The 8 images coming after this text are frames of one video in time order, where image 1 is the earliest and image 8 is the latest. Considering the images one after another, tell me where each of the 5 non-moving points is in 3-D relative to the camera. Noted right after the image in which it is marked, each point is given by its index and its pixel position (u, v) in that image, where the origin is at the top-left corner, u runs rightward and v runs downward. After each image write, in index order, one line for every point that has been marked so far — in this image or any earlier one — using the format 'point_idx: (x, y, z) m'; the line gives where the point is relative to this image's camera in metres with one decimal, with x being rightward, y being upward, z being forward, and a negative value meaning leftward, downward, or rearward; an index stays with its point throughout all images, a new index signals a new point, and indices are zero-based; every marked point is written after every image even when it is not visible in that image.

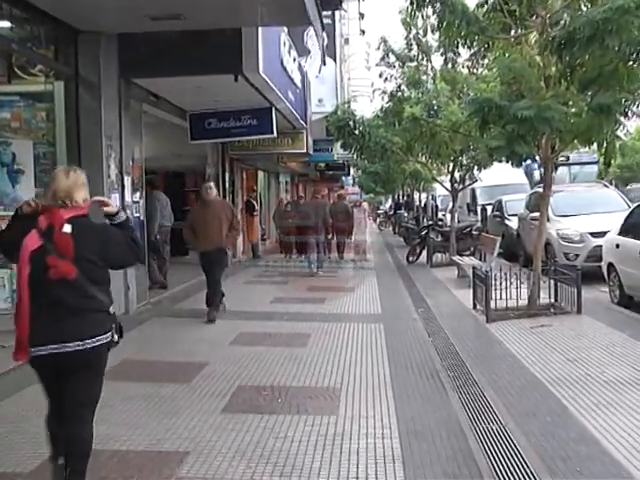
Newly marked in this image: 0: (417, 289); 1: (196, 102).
0: (+1.3, -0.7, +15.0) m
1: (-1.5, +1.7, +13.9) m
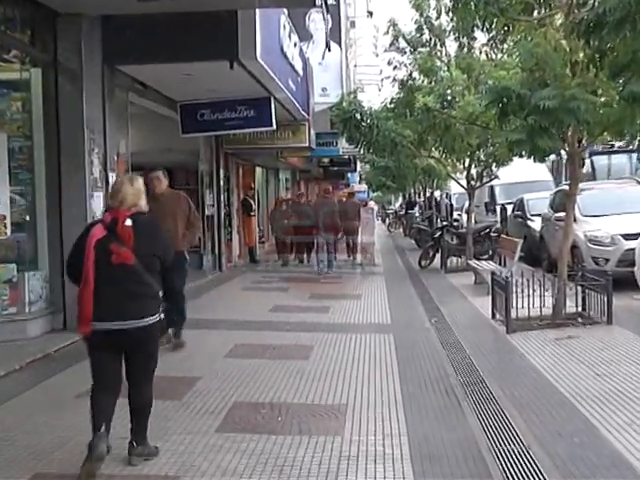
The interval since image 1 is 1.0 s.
0: (+1.4, -0.7, +13.8) m
1: (-1.5, +1.7, +12.8) m
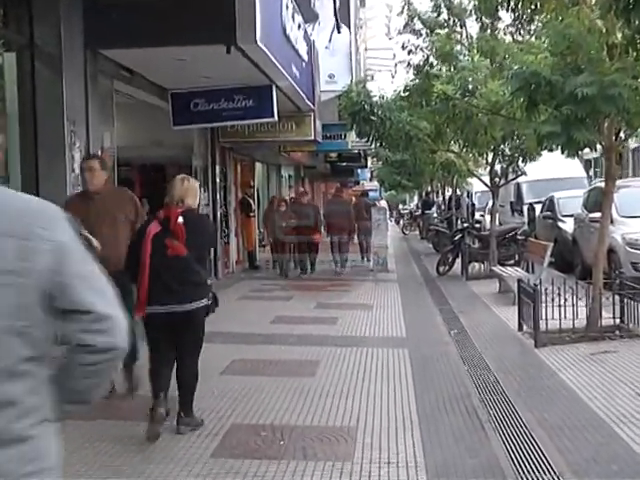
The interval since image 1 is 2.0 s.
0: (+1.5, -0.7, +12.6) m
1: (-1.4, +1.6, +11.6) m
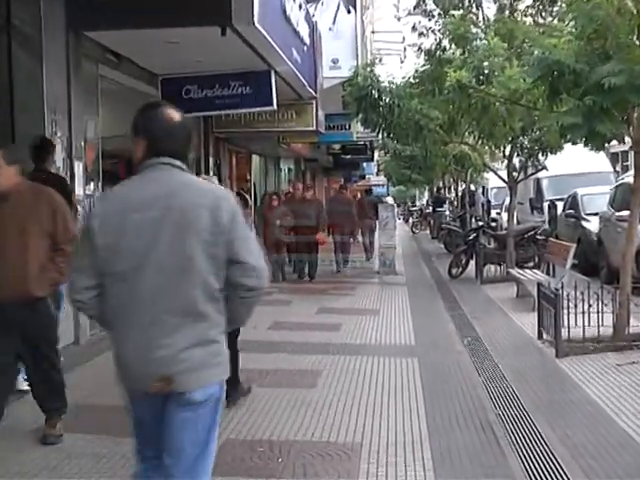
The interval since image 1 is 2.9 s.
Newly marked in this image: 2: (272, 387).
0: (+1.5, -0.7, +11.8) m
1: (-1.4, +1.7, +10.7) m
2: (-0.4, -1.2, +9.3) m
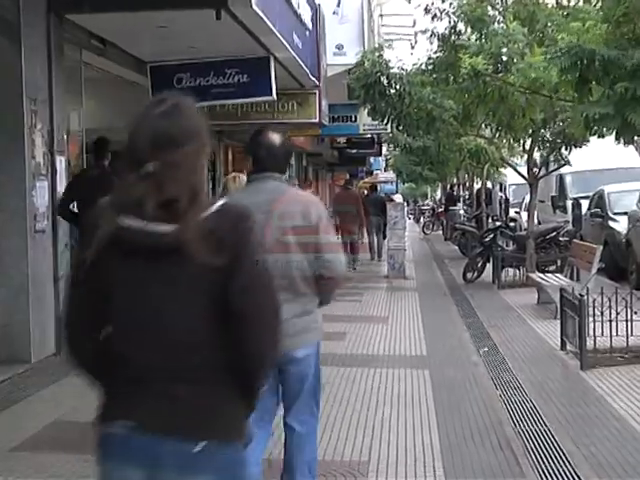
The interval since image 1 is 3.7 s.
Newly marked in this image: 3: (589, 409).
0: (+1.5, -0.8, +11.0) m
1: (-1.4, +1.6, +9.9) m
2: (-0.4, -1.2, +8.6) m
3: (+2.0, -1.2, +8.2) m
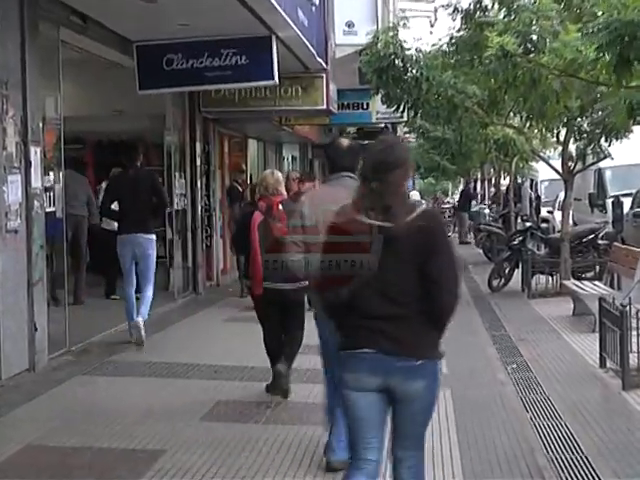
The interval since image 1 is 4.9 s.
0: (+1.6, -0.8, +9.9) m
1: (-1.3, +1.6, +8.9) m
2: (-0.3, -1.2, +7.5) m
3: (+2.0, -1.3, +7.2) m
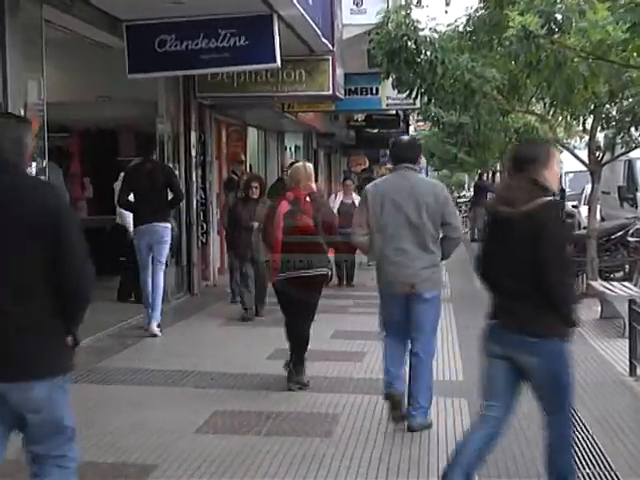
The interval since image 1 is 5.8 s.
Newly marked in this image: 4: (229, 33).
0: (+1.6, -0.8, +9.3) m
1: (-1.2, +1.7, +8.3) m
2: (-0.3, -1.2, +6.9) m
3: (+2.0, -1.2, +6.5) m
4: (-0.7, +1.5, +8.3) m
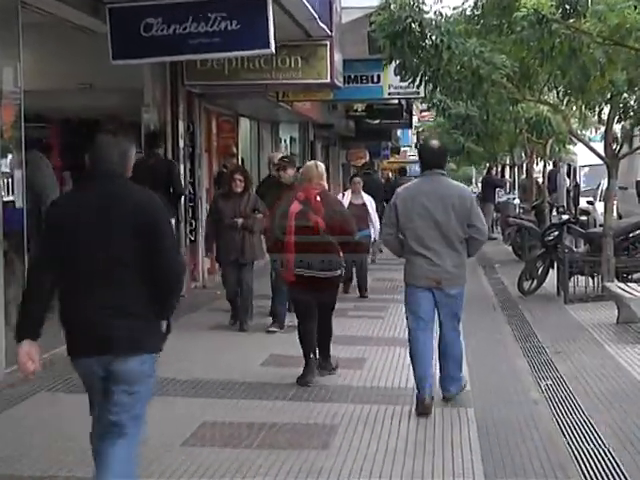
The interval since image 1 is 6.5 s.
0: (+1.6, -0.7, +8.8) m
1: (-1.3, +1.7, +7.8) m
2: (-0.3, -1.2, +6.4) m
3: (+2.0, -1.2, +6.0) m
4: (-0.7, +1.5, +7.8) m
